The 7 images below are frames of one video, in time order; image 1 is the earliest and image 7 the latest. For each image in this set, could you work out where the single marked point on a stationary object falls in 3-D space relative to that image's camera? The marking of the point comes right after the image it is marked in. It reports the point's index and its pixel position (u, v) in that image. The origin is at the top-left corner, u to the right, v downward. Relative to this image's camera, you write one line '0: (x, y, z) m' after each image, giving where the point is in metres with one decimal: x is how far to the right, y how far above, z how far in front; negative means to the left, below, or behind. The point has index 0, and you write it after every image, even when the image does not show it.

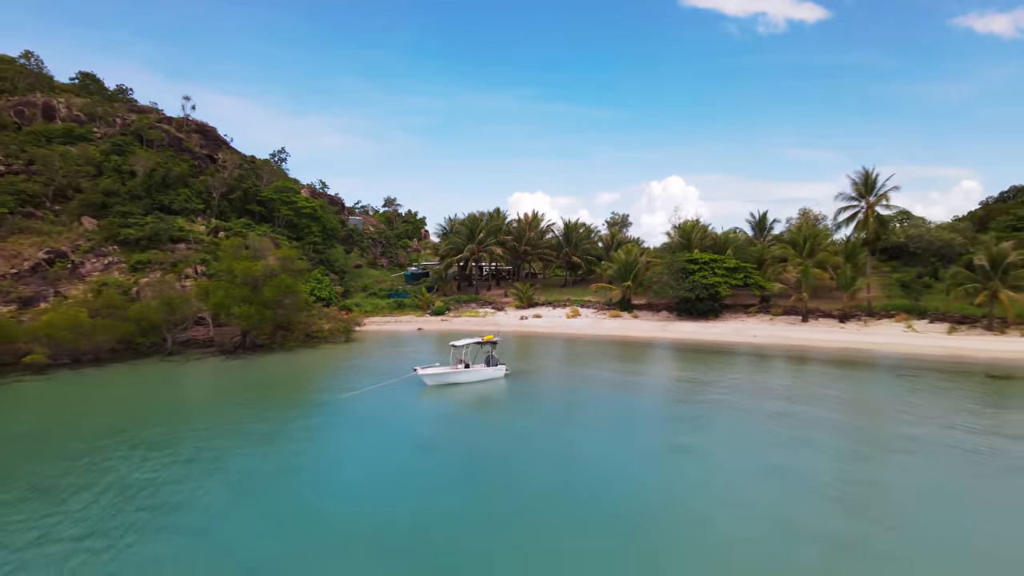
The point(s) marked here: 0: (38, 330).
0: (-20.8, -2.0, +20.5) m
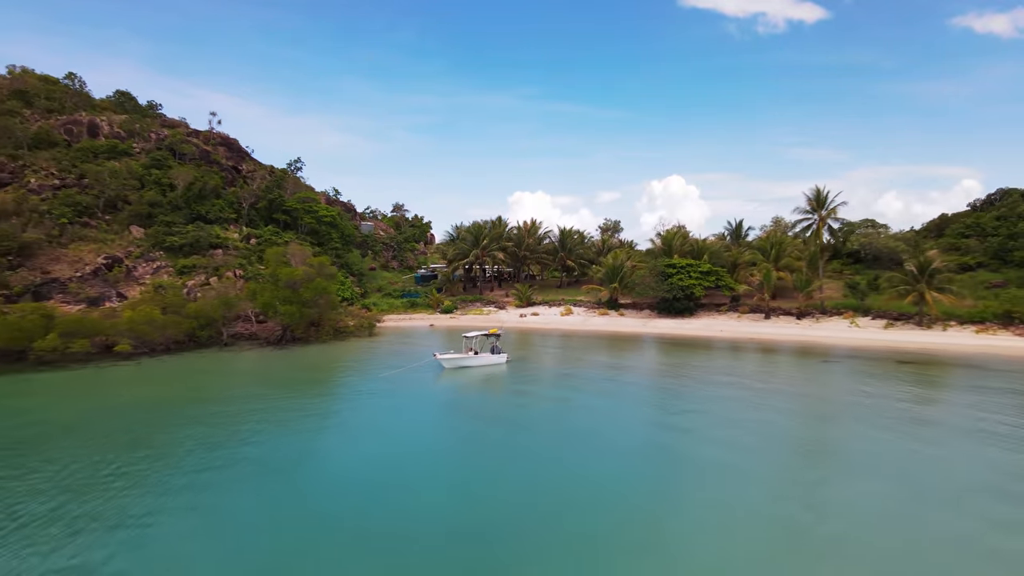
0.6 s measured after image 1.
0: (-20.8, -2.1, +24.5) m
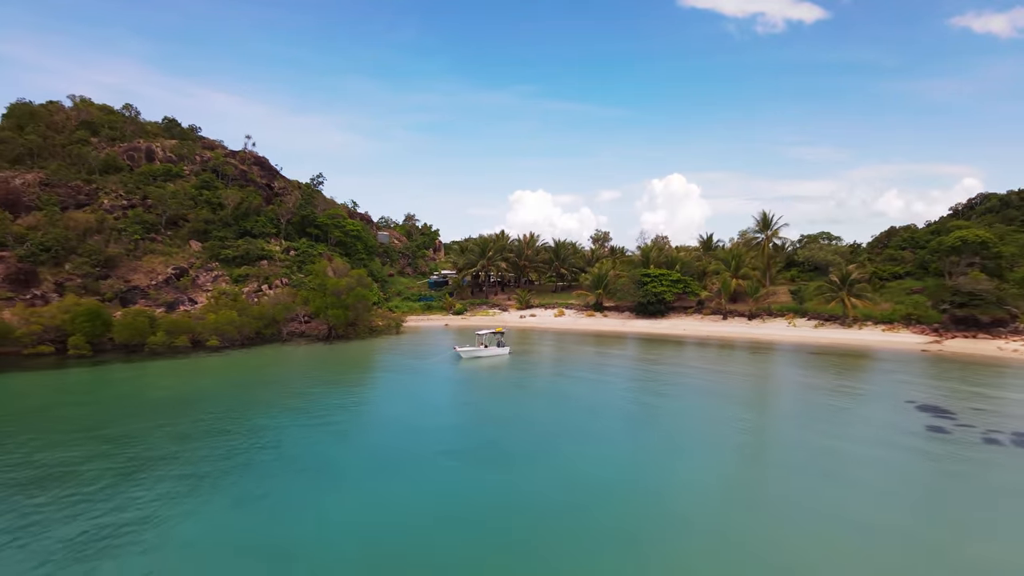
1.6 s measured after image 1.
0: (-20.7, -2.6, +31.0) m
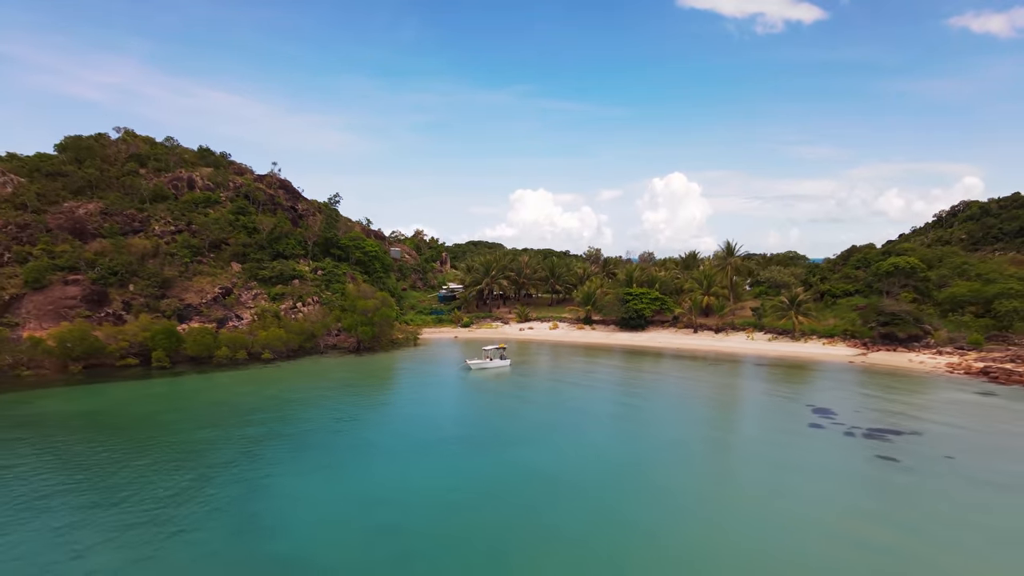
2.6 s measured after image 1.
0: (-20.7, -4.4, +37.2) m
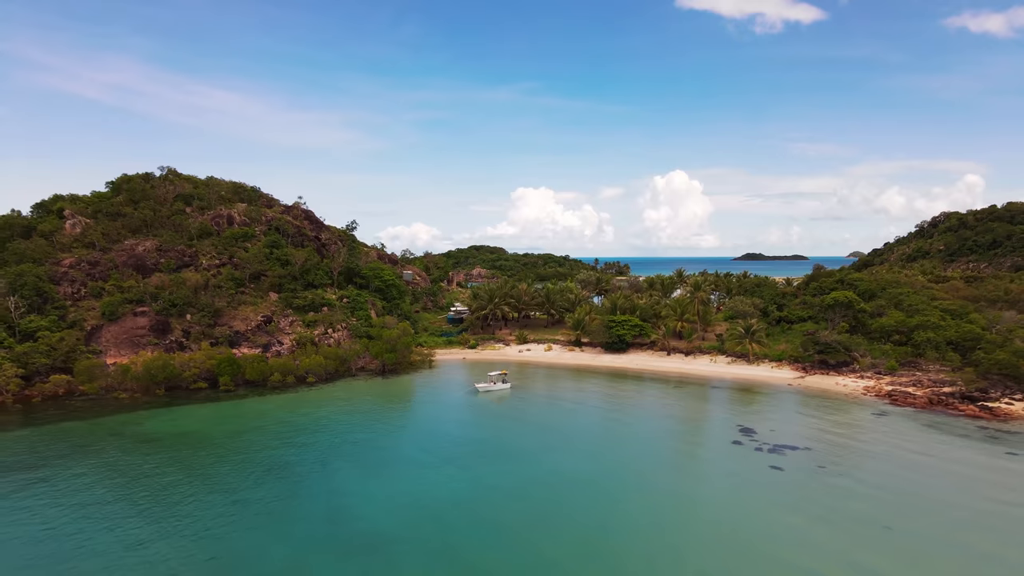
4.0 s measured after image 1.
0: (-20.7, -7.7, +44.7) m
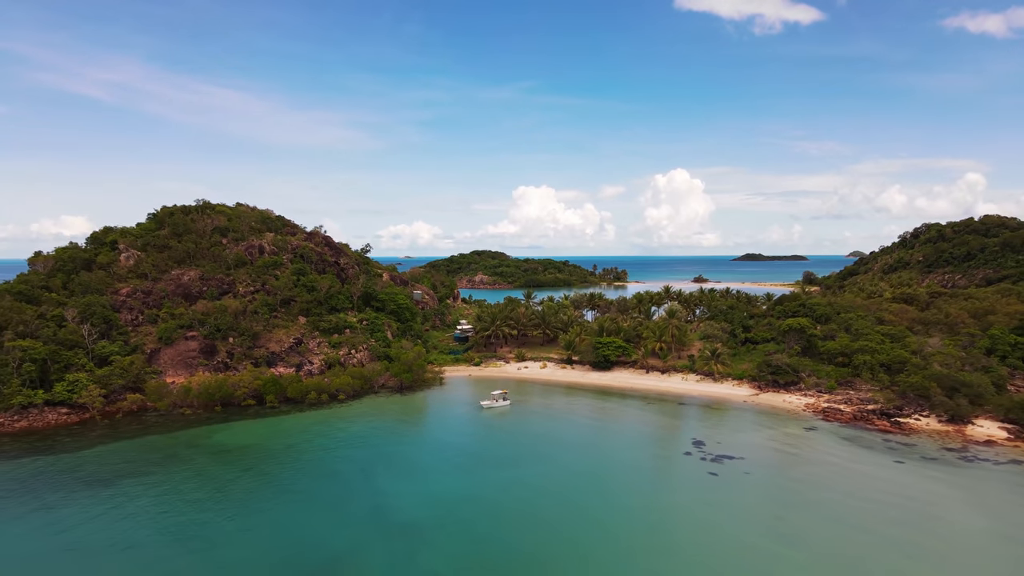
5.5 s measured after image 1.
0: (-20.8, -11.3, +52.6) m
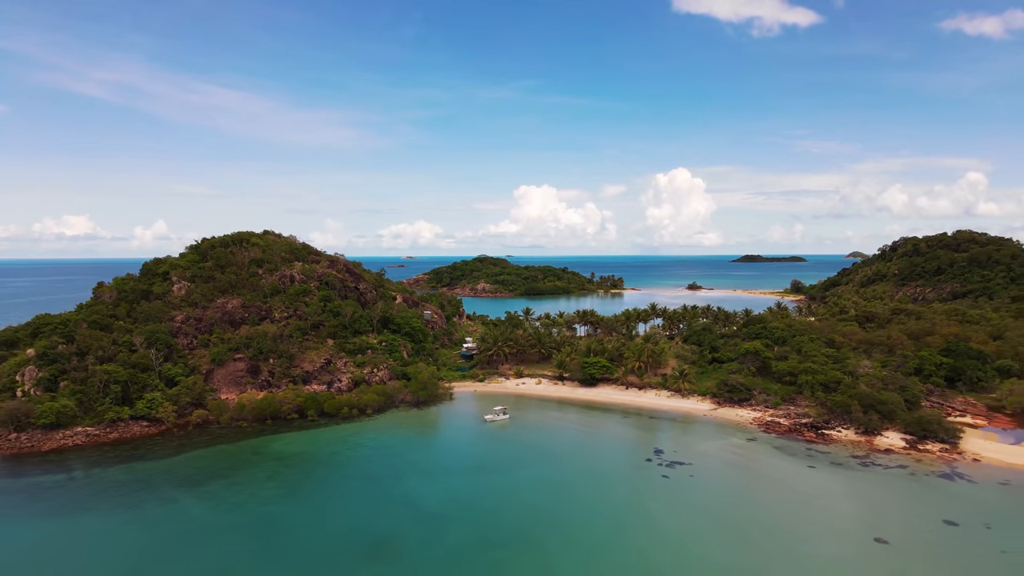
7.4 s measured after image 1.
0: (-20.9, -15.6, +62.6) m
